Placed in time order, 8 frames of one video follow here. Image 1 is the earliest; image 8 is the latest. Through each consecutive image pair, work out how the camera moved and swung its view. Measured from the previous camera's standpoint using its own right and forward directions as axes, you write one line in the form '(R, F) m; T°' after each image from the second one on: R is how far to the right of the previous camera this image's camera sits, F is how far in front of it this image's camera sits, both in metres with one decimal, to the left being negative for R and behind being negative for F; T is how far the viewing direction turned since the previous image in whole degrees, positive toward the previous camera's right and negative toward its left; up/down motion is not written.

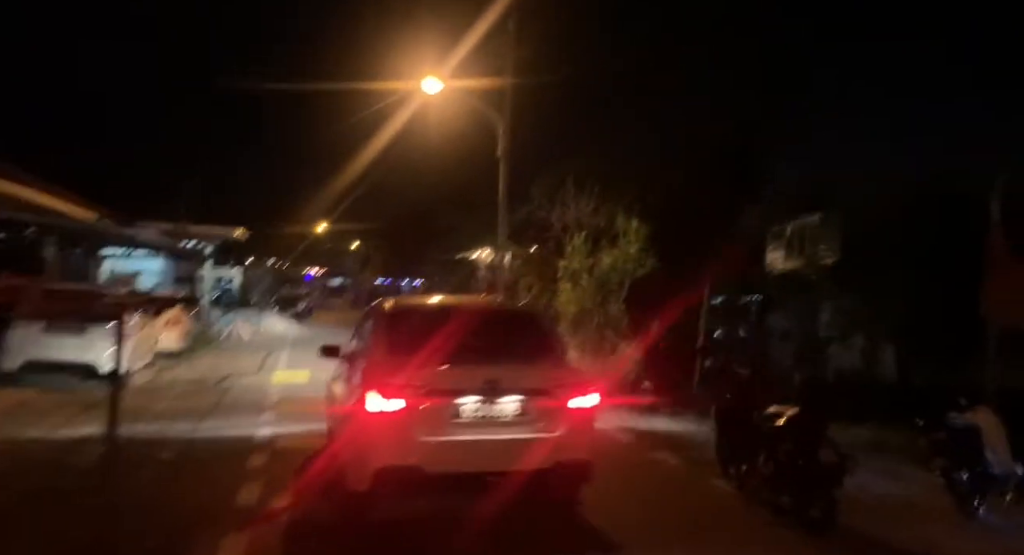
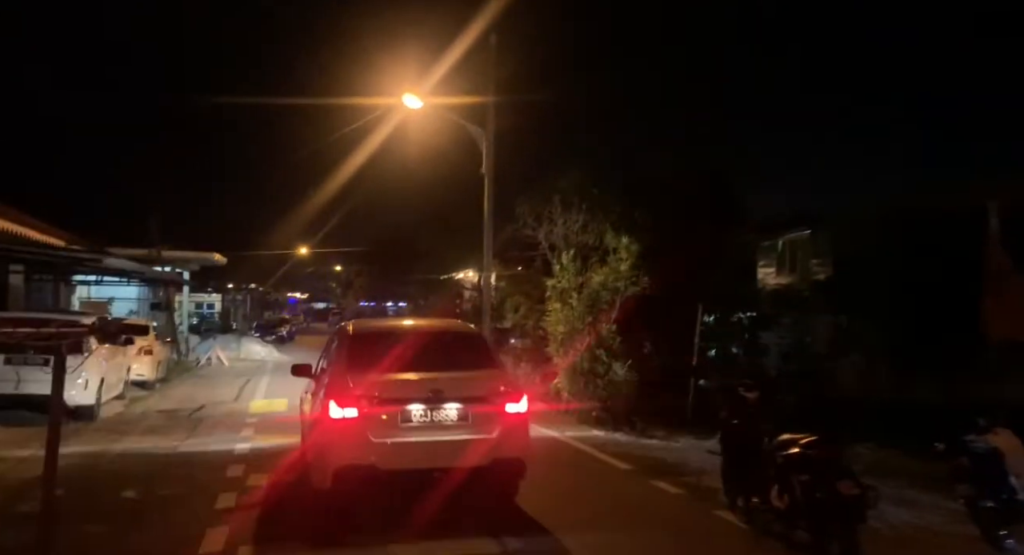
(0.0, +0.5) m; +1°
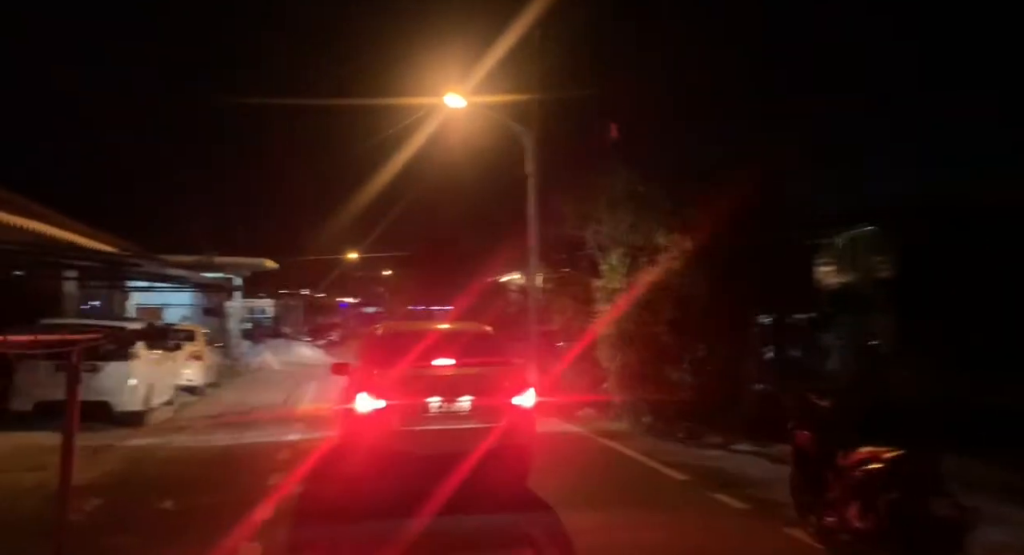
(0.0, +0.4) m; -4°
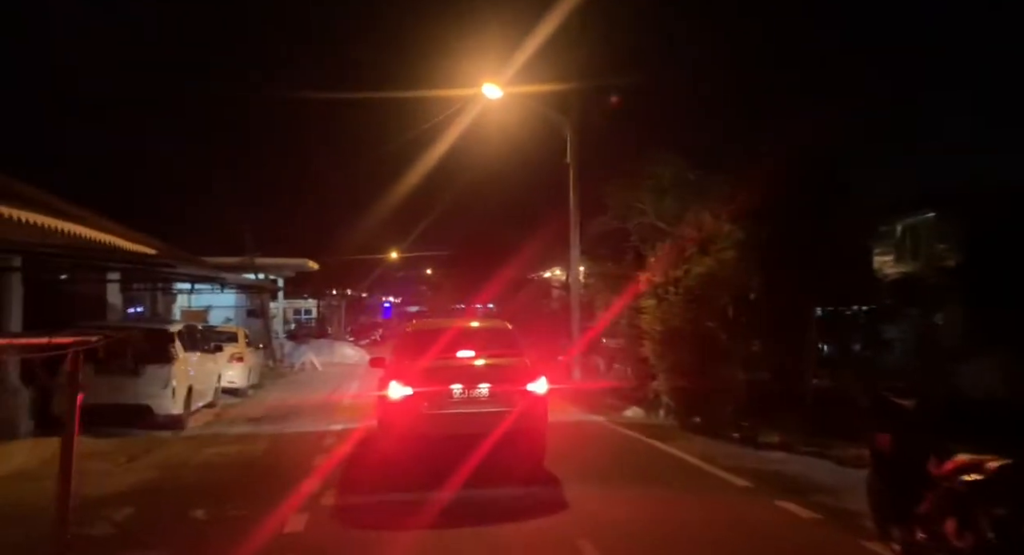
(0.0, +0.5) m; -3°
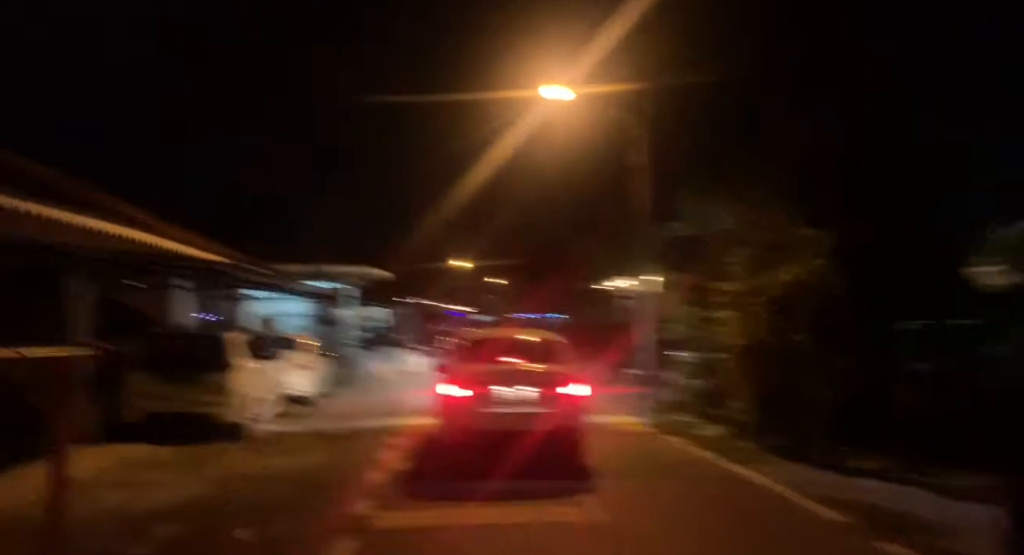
(+0.1, +0.6) m; -5°
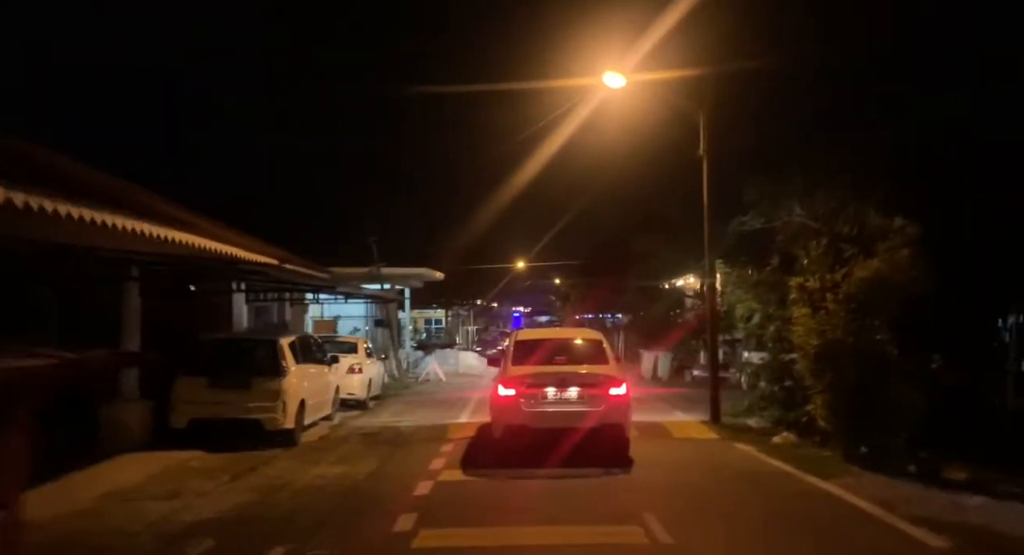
(0.0, +0.6) m; -4°
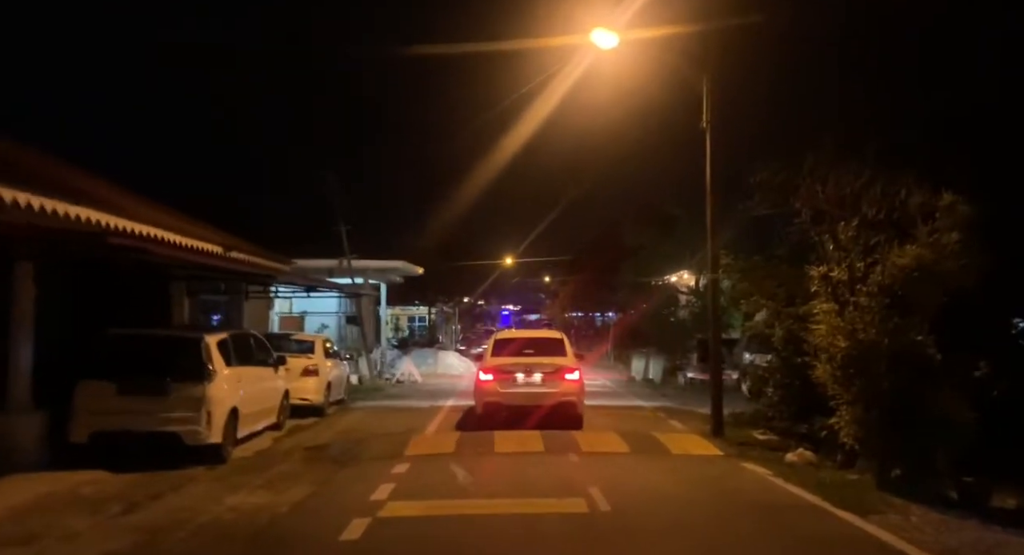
(+0.3, +2.0) m; +1°
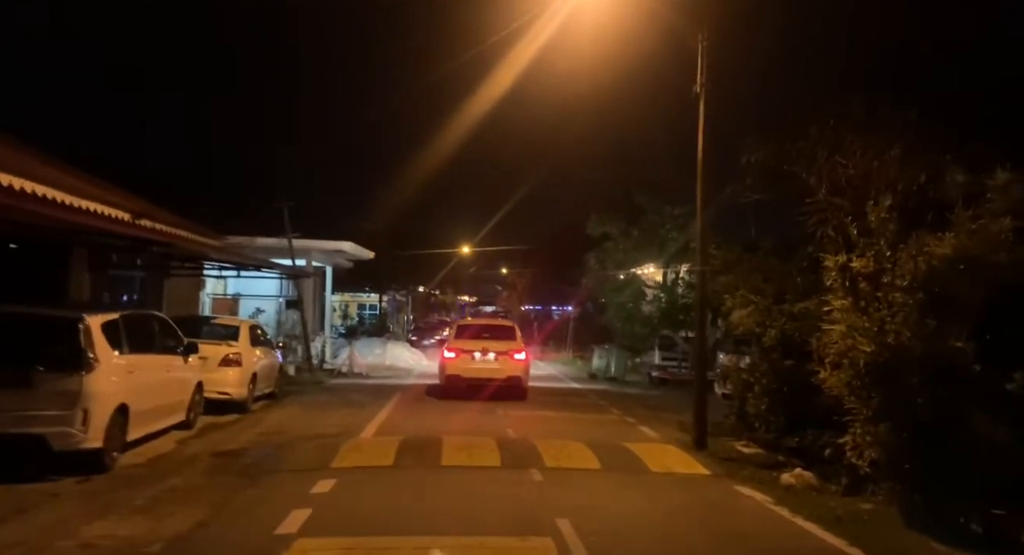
(0.0, +1.8) m; +3°
